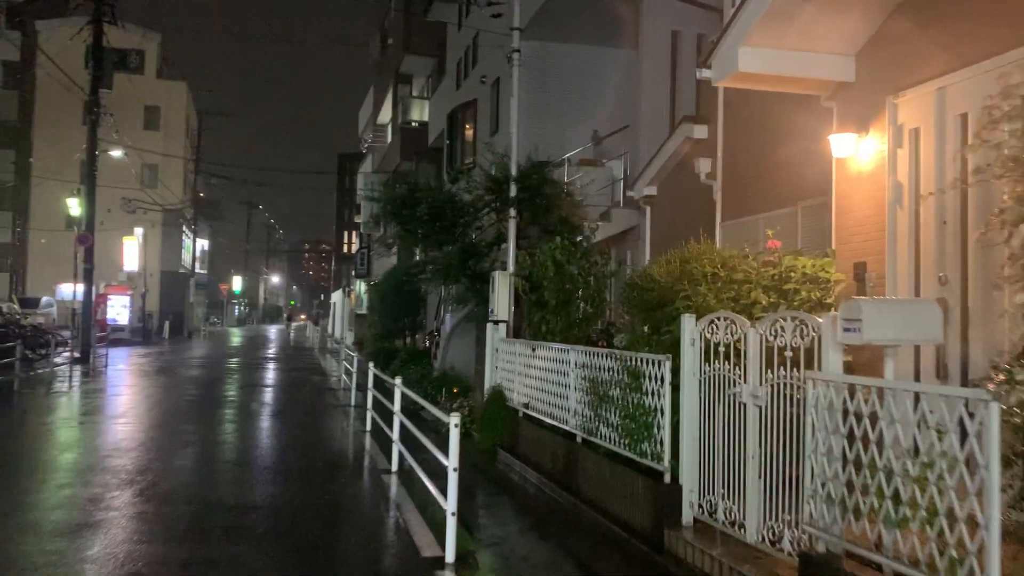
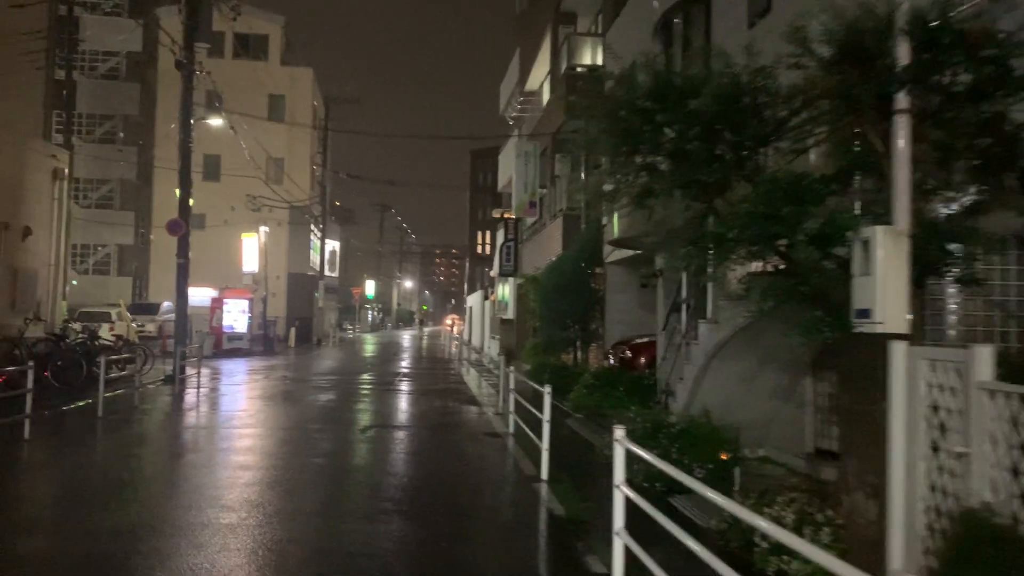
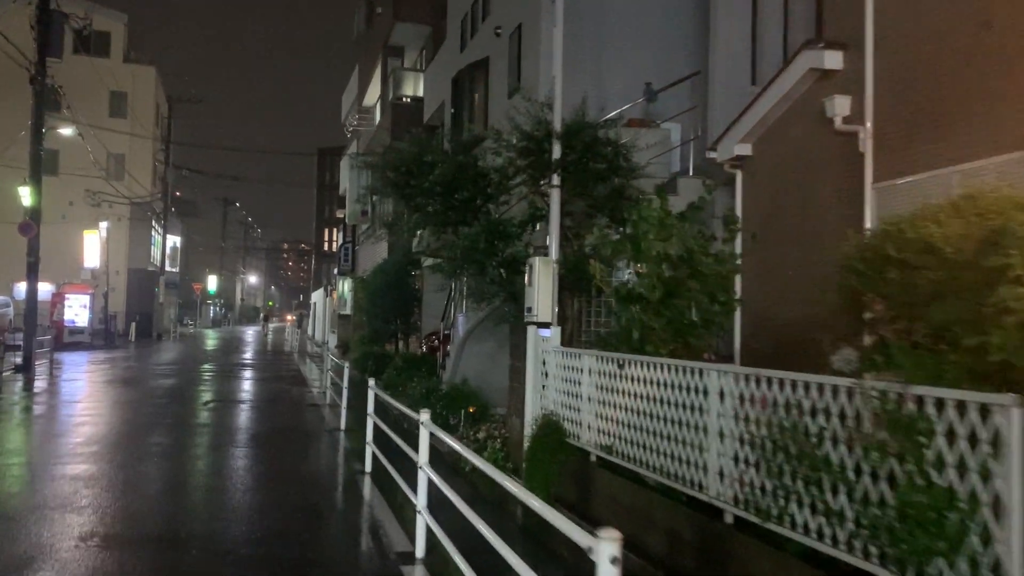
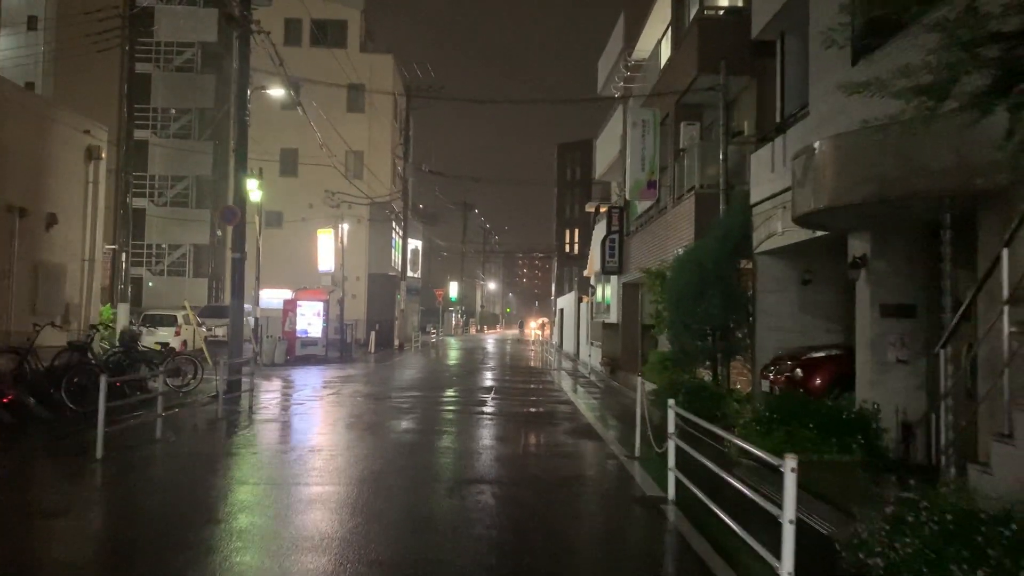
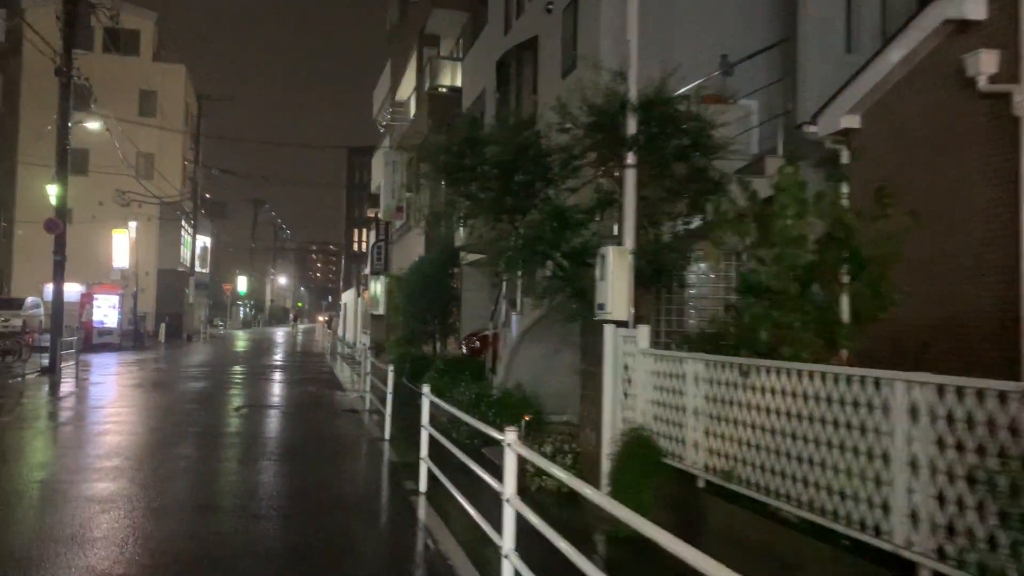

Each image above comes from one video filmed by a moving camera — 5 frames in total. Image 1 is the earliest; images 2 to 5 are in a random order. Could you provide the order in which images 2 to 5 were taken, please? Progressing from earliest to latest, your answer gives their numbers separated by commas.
3, 5, 2, 4
